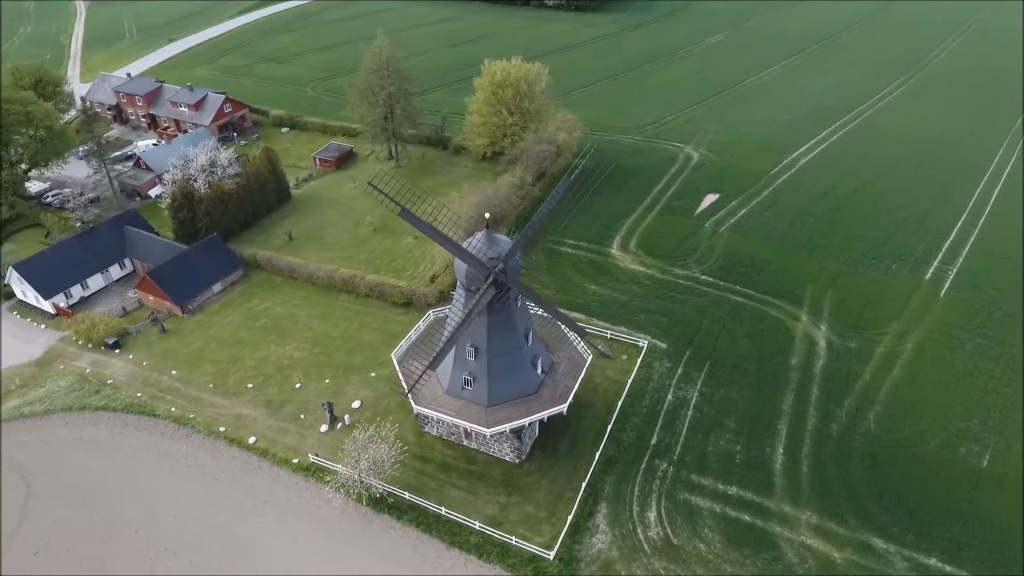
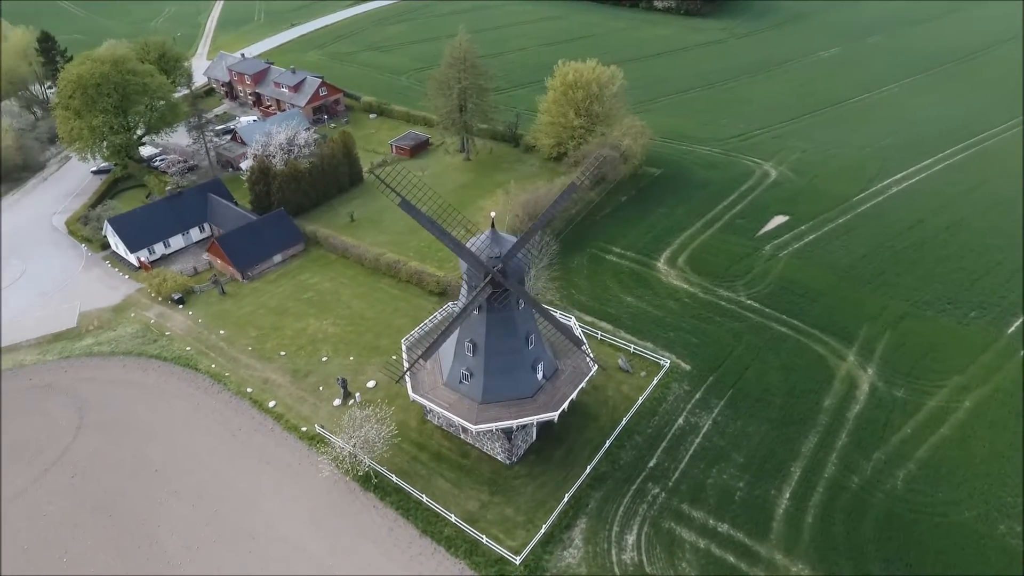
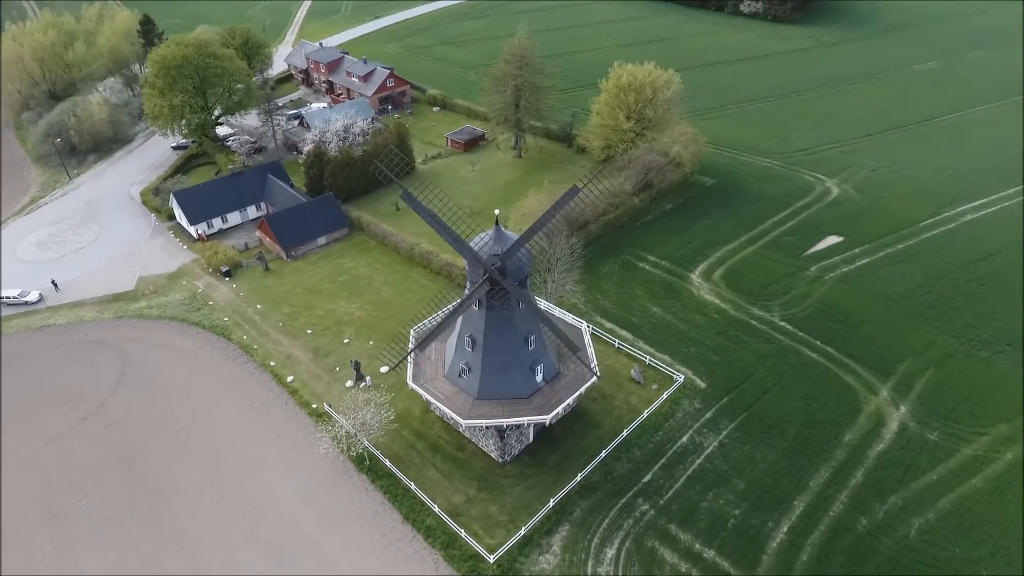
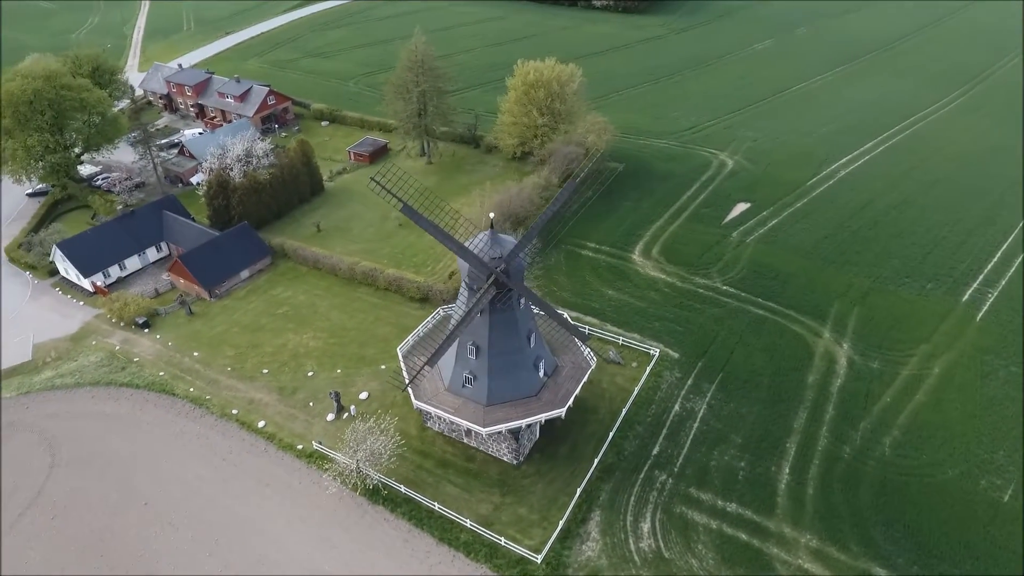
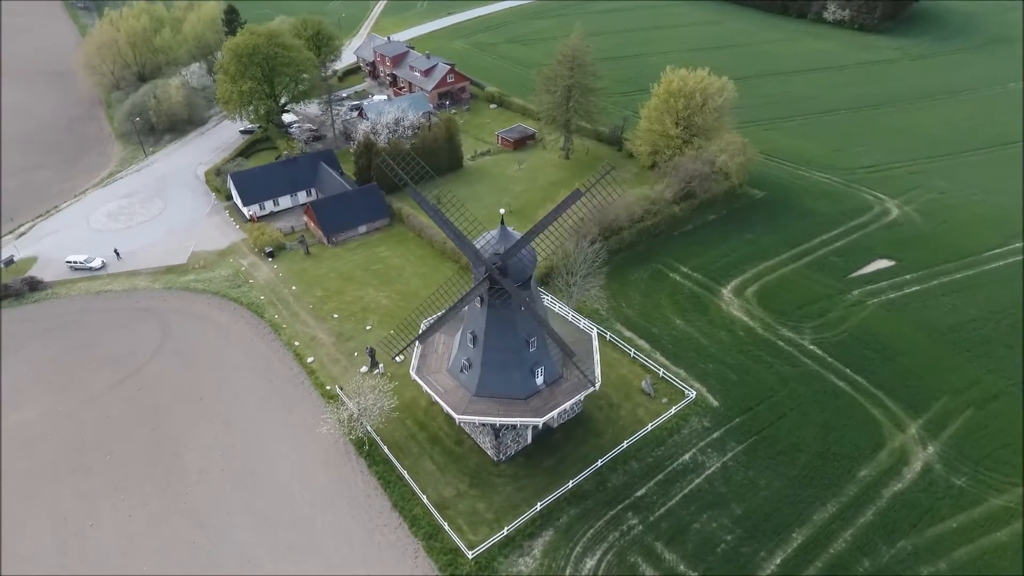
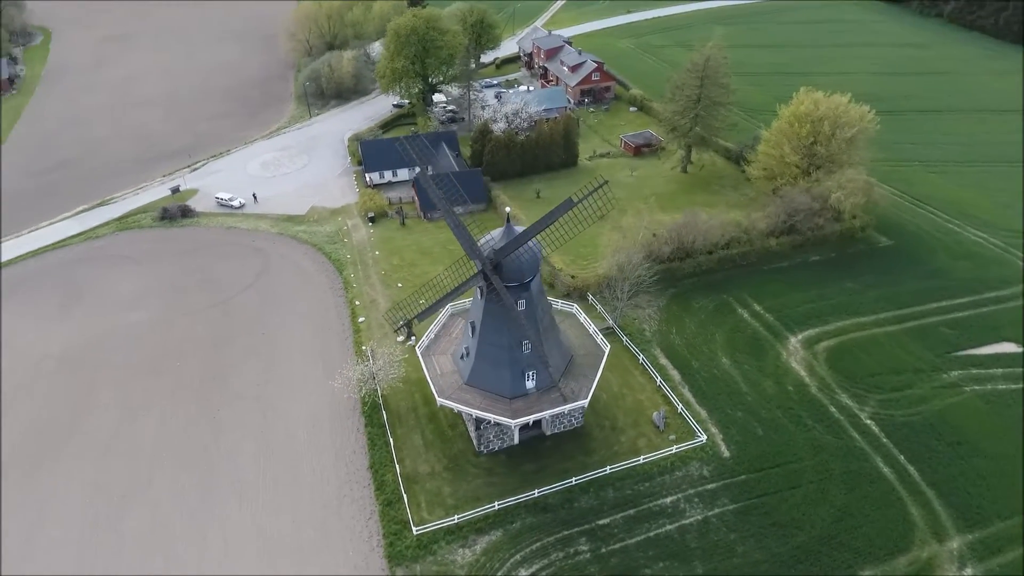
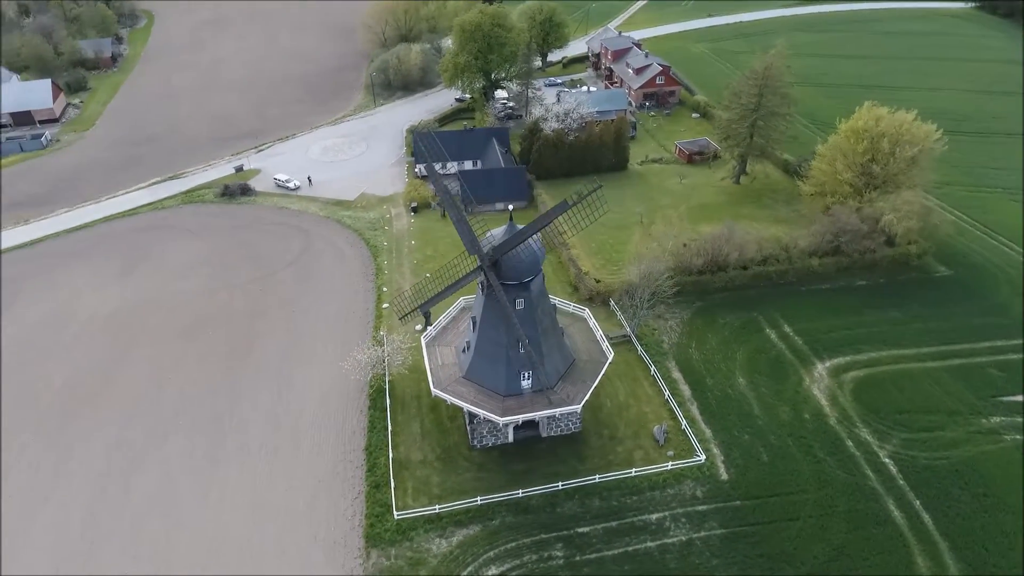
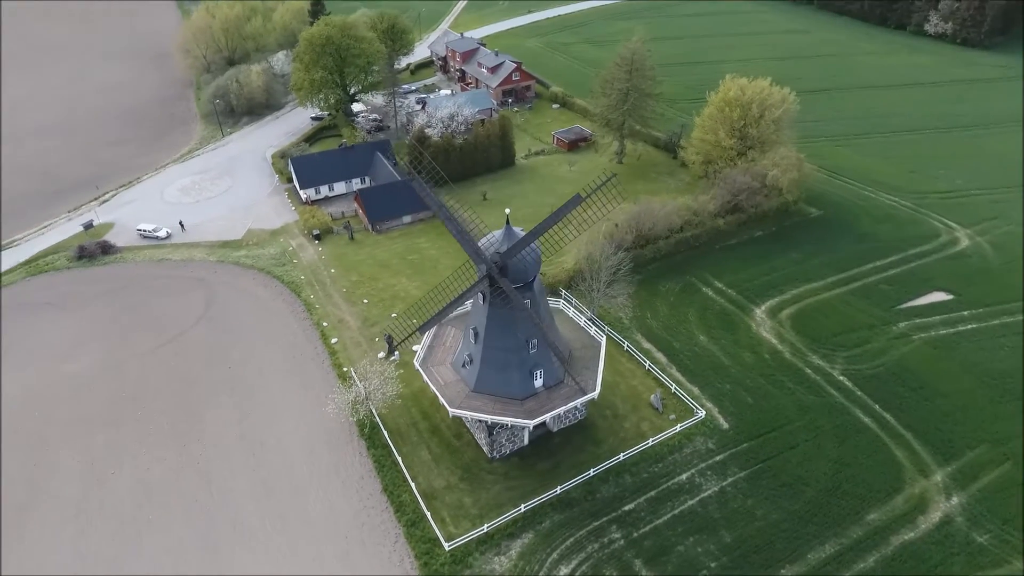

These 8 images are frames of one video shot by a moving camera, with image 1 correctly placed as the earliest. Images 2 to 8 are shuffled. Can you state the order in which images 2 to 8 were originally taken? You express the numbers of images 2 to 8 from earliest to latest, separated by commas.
4, 2, 3, 5, 8, 6, 7
